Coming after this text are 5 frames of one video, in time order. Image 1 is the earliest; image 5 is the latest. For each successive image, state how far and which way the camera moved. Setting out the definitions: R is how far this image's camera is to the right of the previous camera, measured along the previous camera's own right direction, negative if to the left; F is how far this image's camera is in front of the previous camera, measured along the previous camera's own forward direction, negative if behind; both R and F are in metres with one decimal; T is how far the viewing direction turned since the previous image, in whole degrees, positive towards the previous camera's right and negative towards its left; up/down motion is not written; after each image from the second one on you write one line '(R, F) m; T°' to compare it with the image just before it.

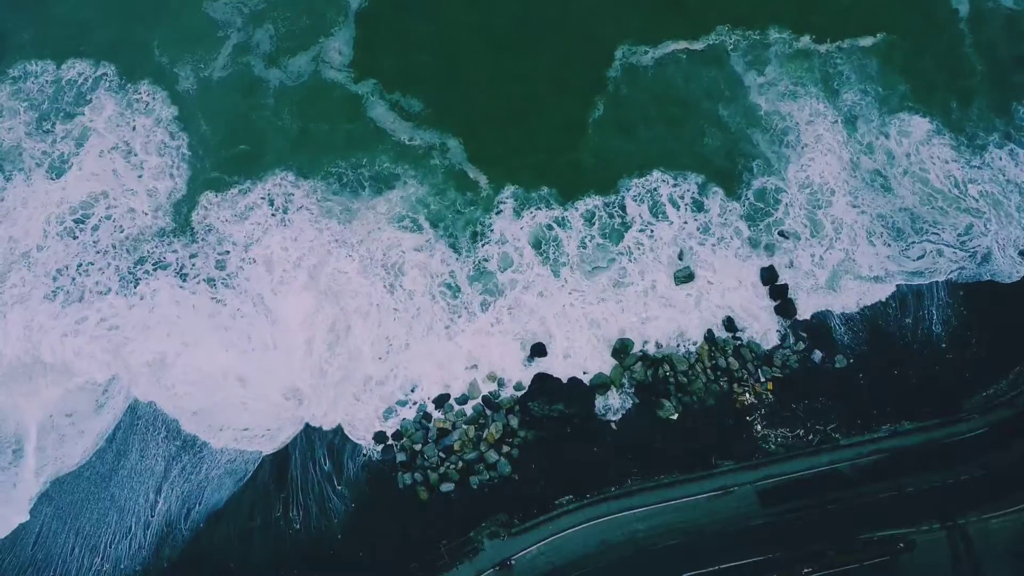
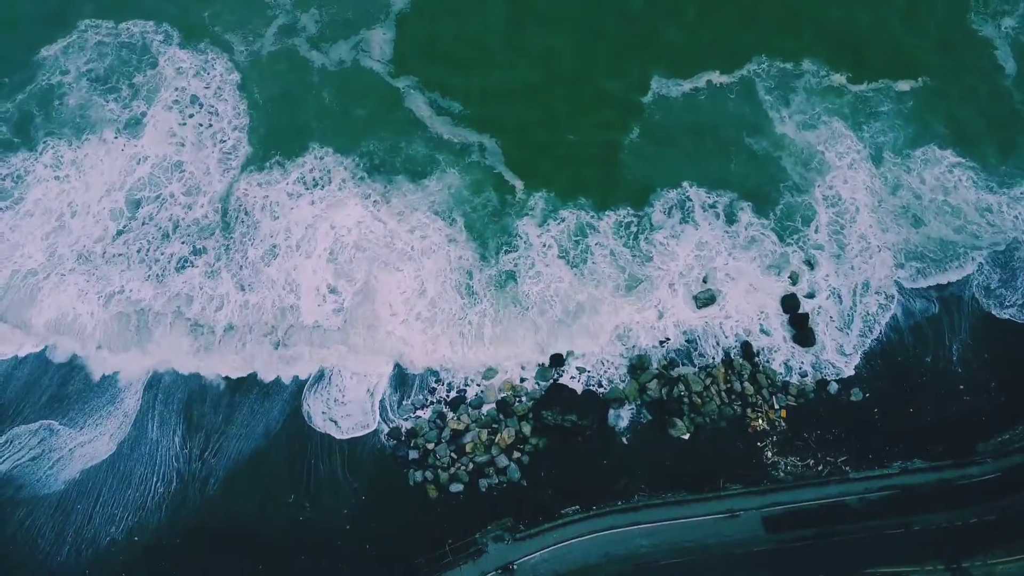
(-0.4, -0.6) m; -1°
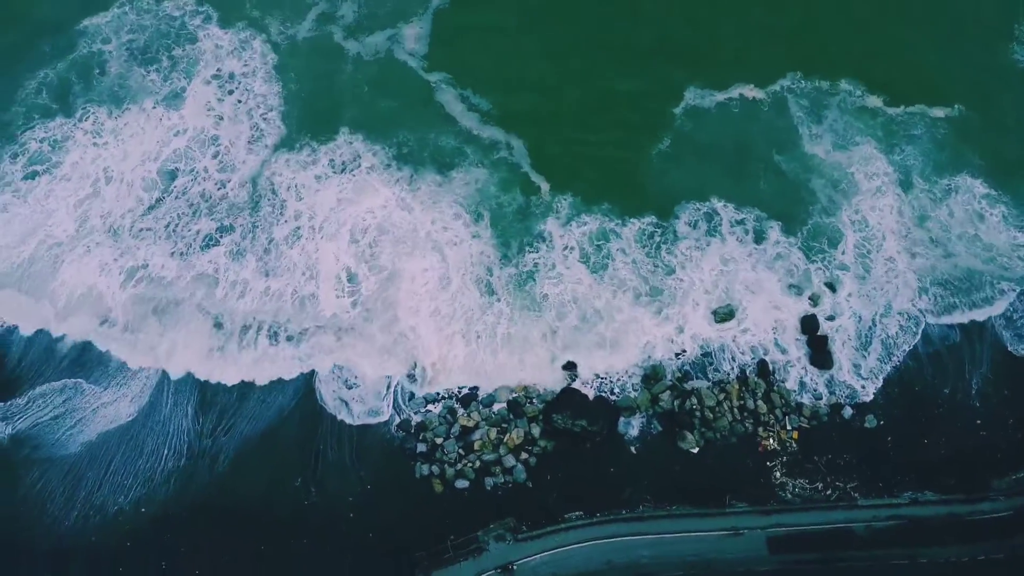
(-0.4, 0.0) m; -1°
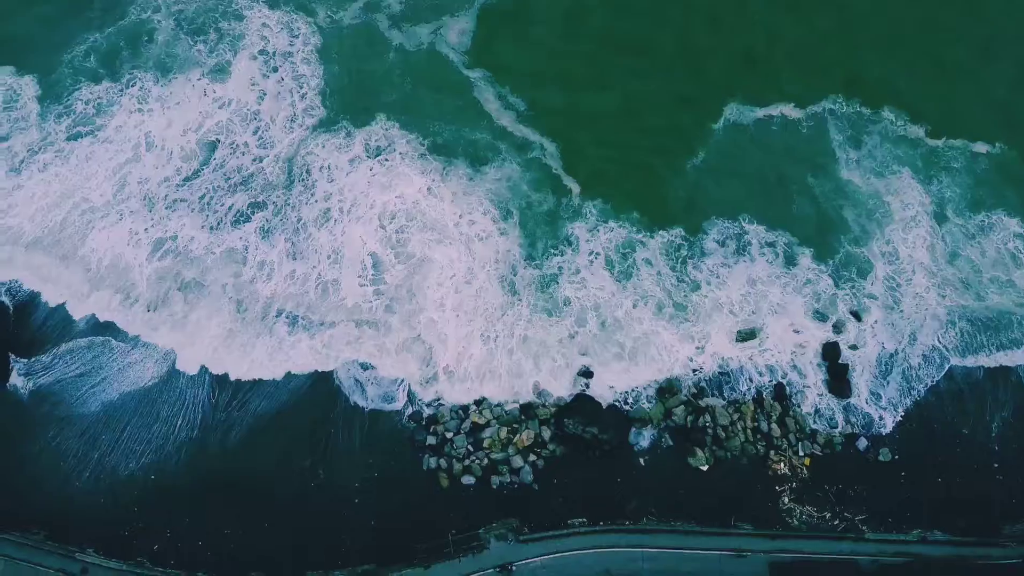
(-0.4, 0.0) m; -1°
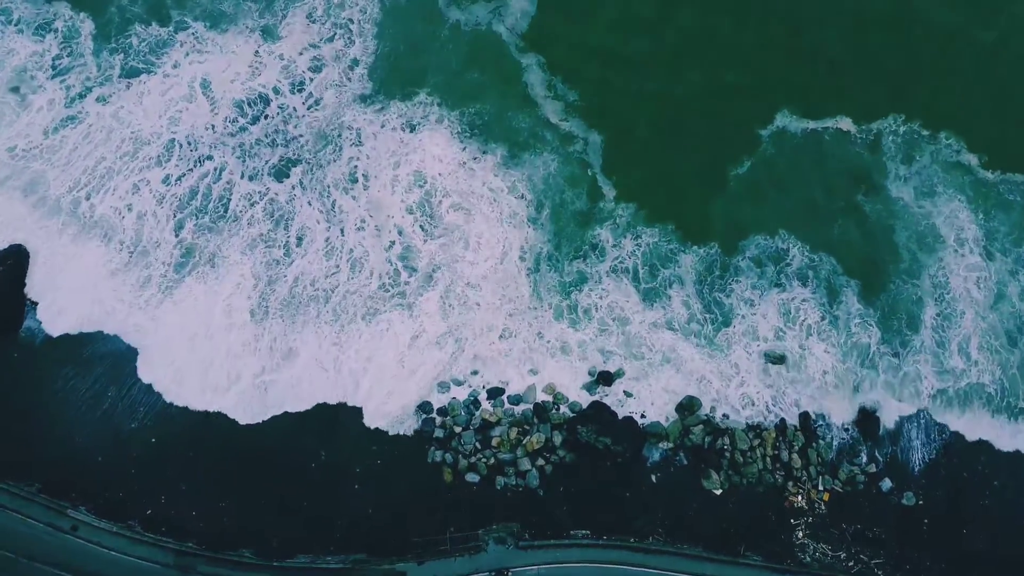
(-0.5, +1.2) m; -1°
